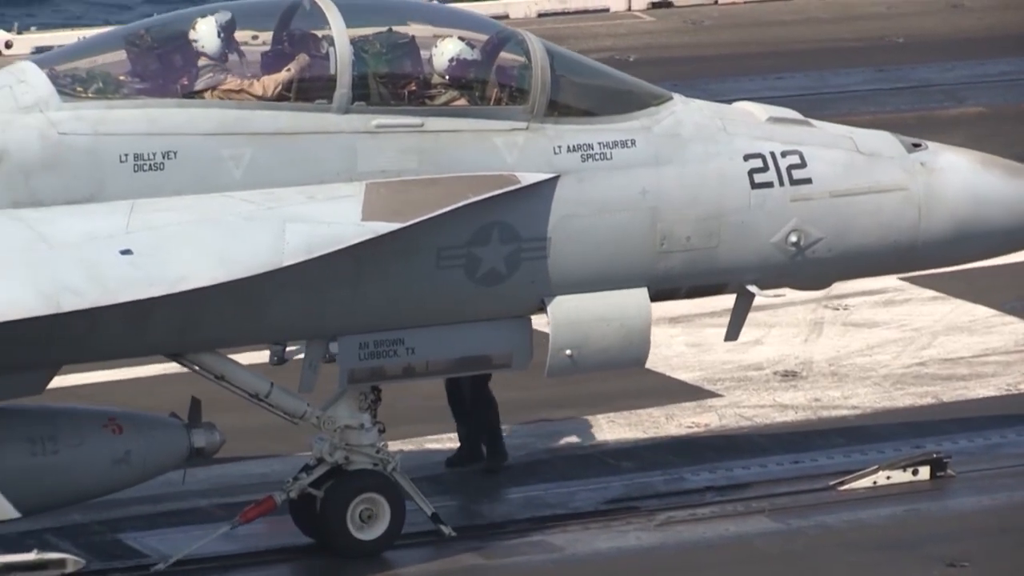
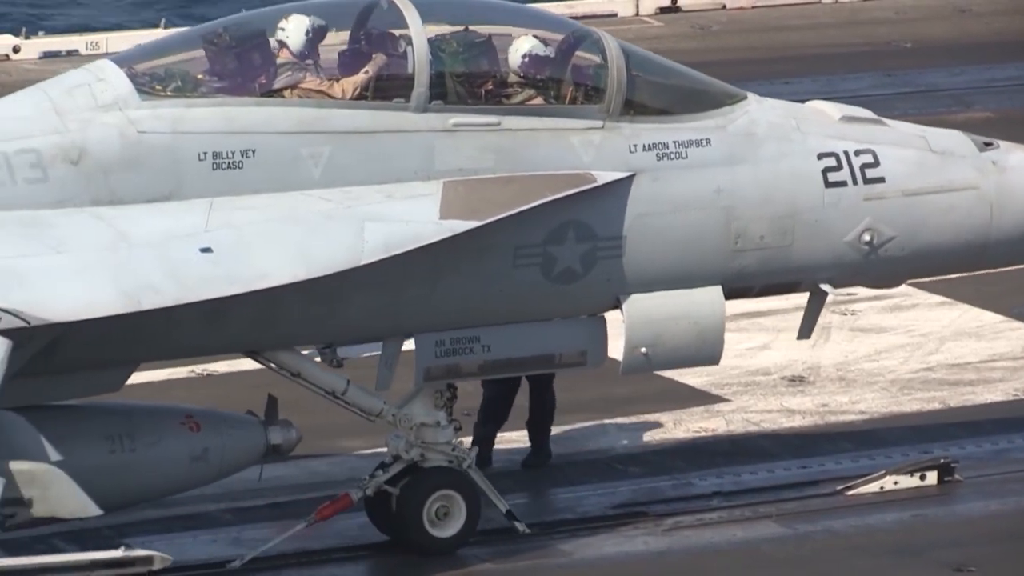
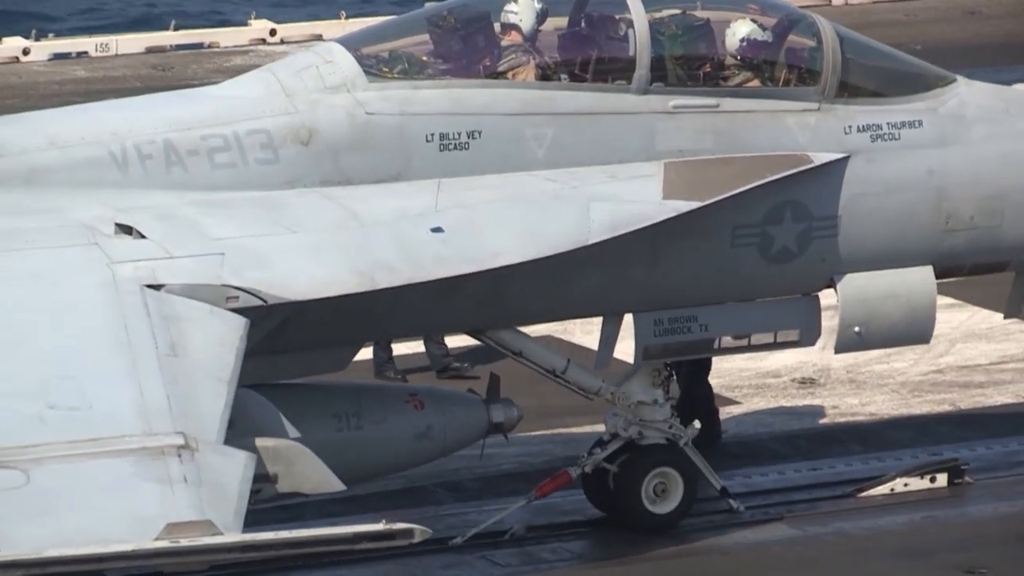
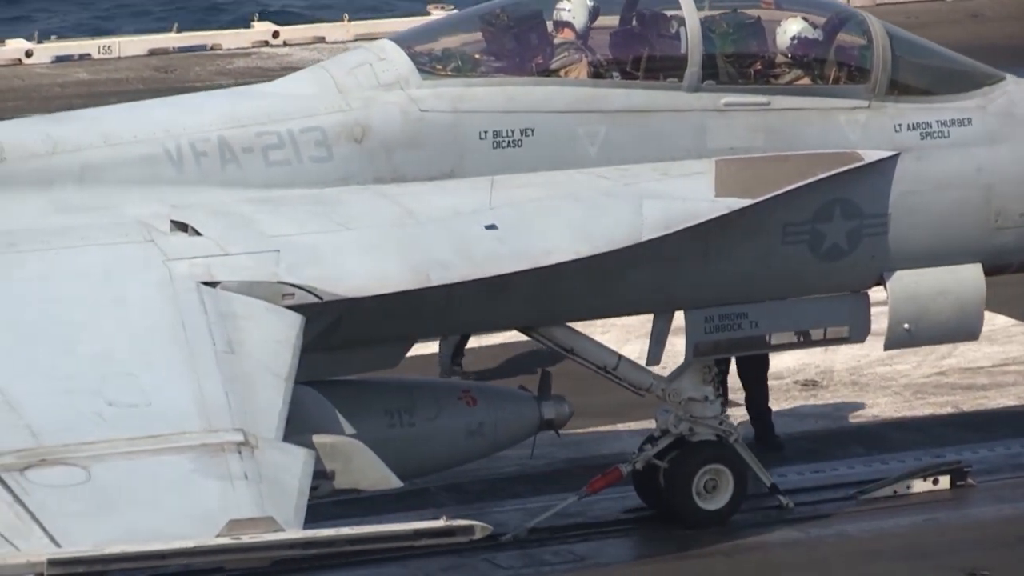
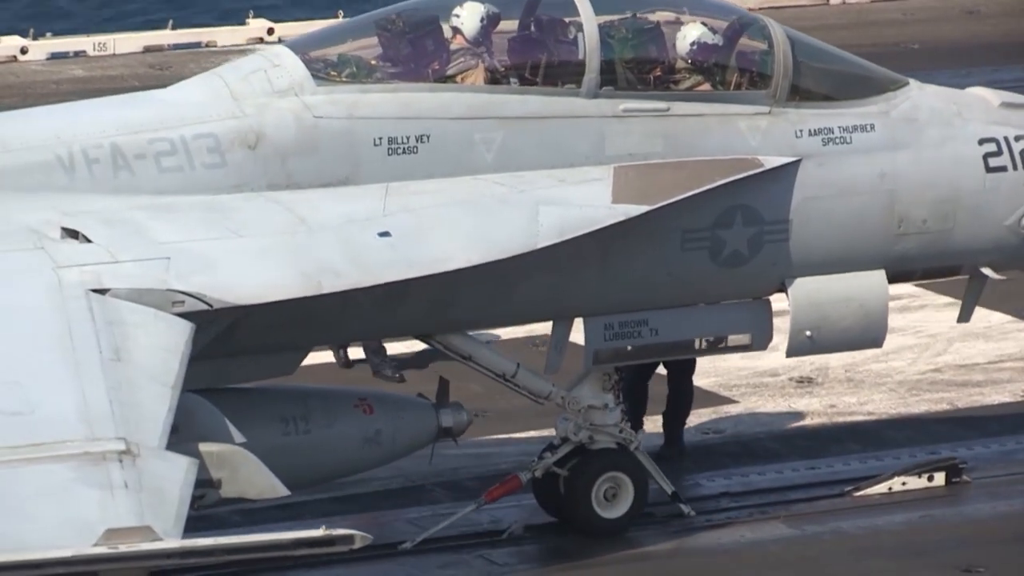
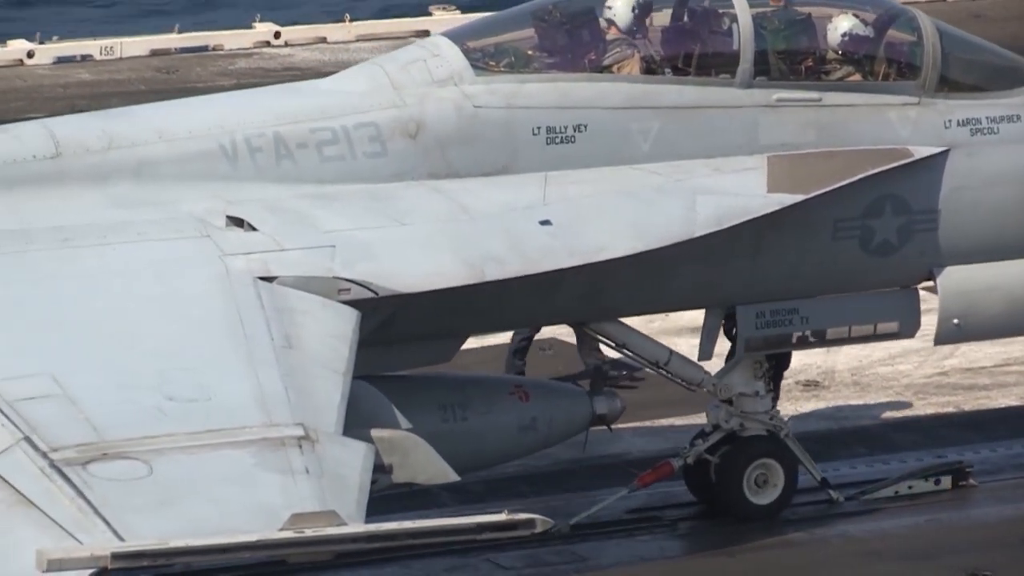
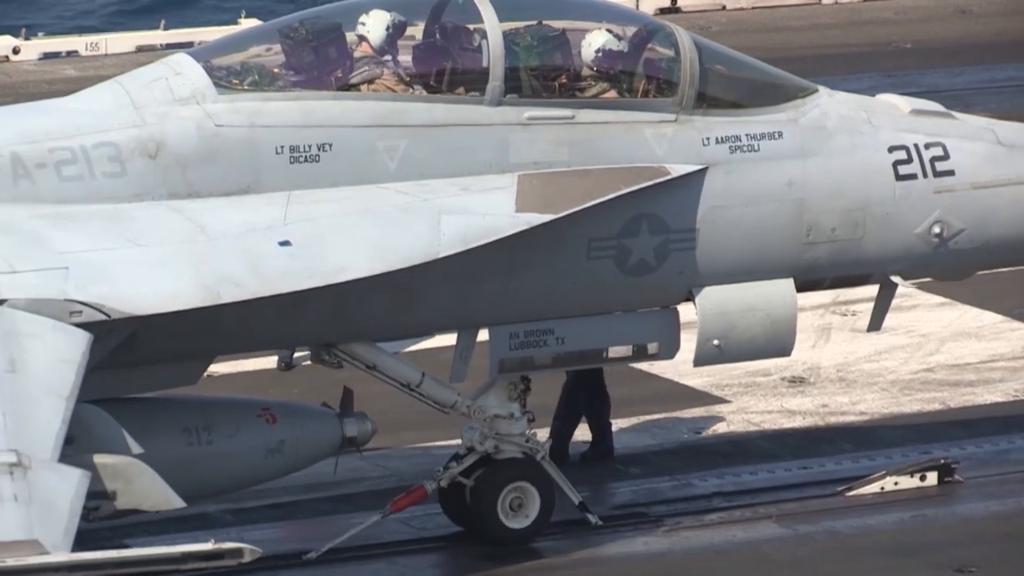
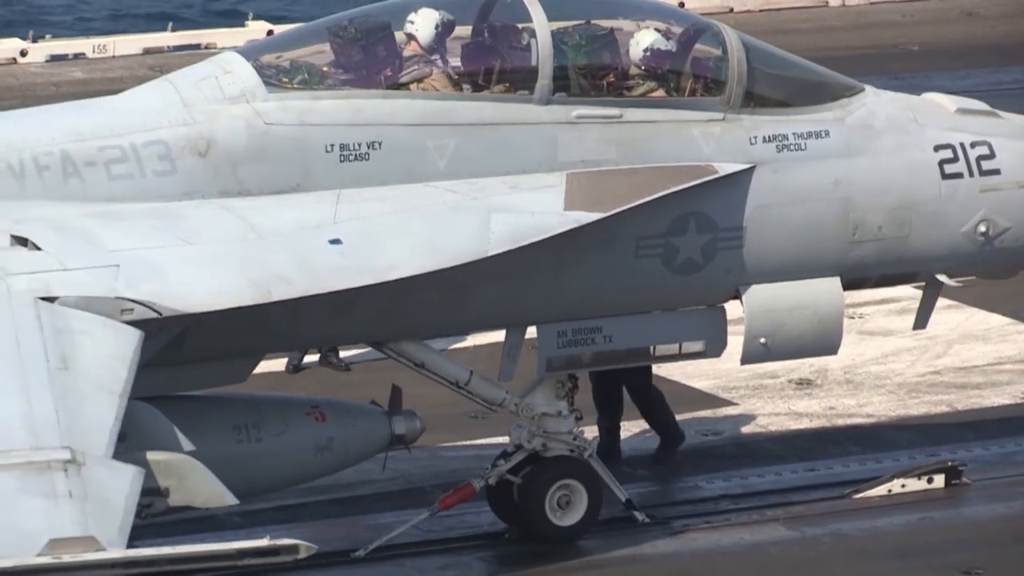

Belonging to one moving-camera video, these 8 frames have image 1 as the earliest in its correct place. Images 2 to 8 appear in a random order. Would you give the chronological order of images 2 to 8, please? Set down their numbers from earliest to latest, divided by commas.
2, 7, 8, 5, 3, 4, 6
